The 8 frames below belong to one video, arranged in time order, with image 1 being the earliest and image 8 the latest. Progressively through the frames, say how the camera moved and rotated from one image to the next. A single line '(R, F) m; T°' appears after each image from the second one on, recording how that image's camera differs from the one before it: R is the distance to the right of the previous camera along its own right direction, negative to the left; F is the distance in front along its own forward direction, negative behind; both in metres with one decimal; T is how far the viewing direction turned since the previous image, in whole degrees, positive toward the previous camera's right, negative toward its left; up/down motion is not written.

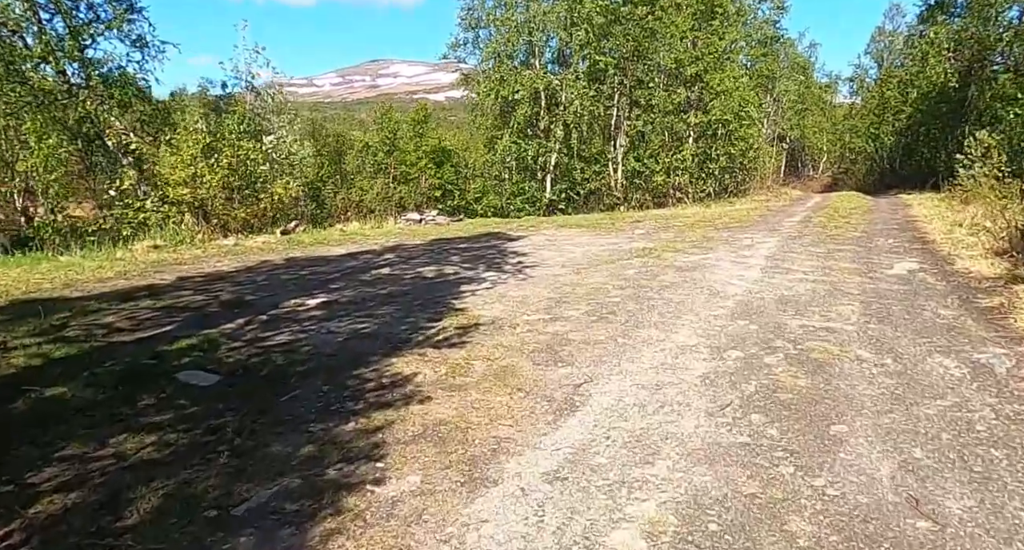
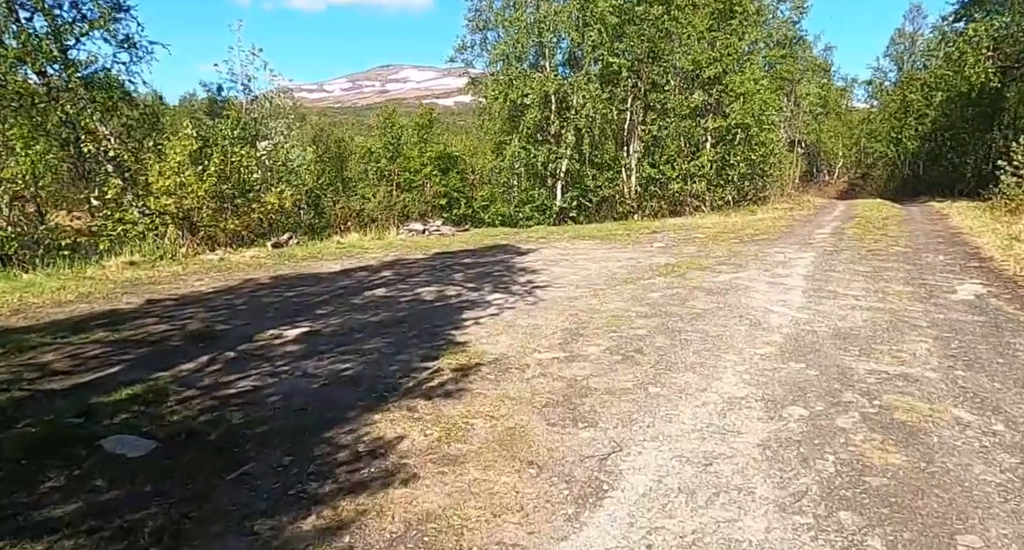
(0.0, +0.8) m; -1°
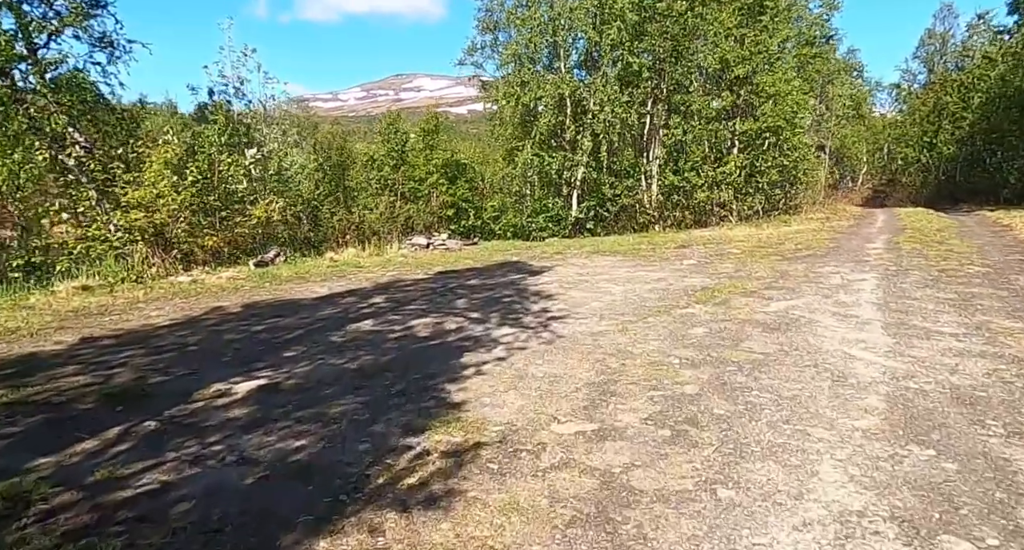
(0.0, +1.1) m; -1°
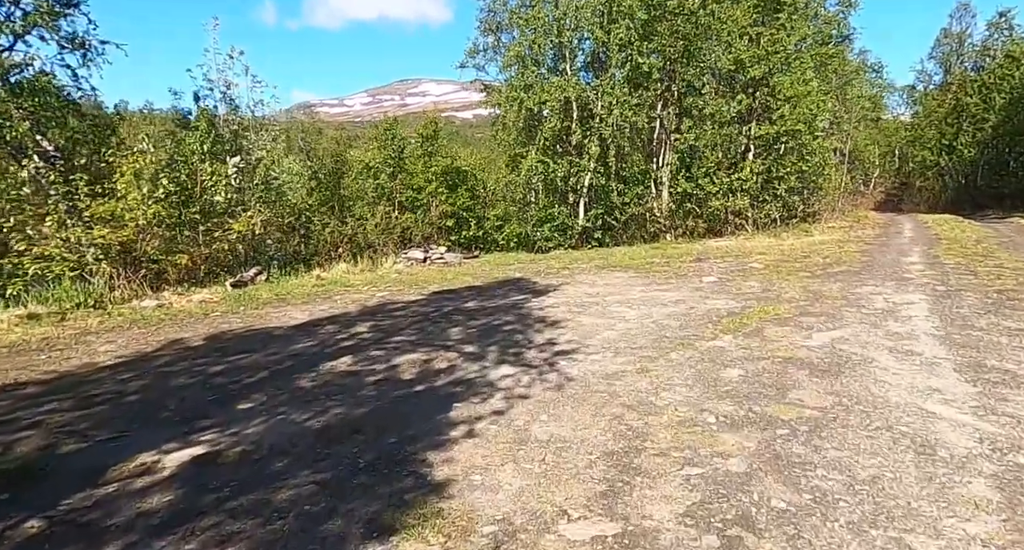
(0.0, +0.8) m; -1°
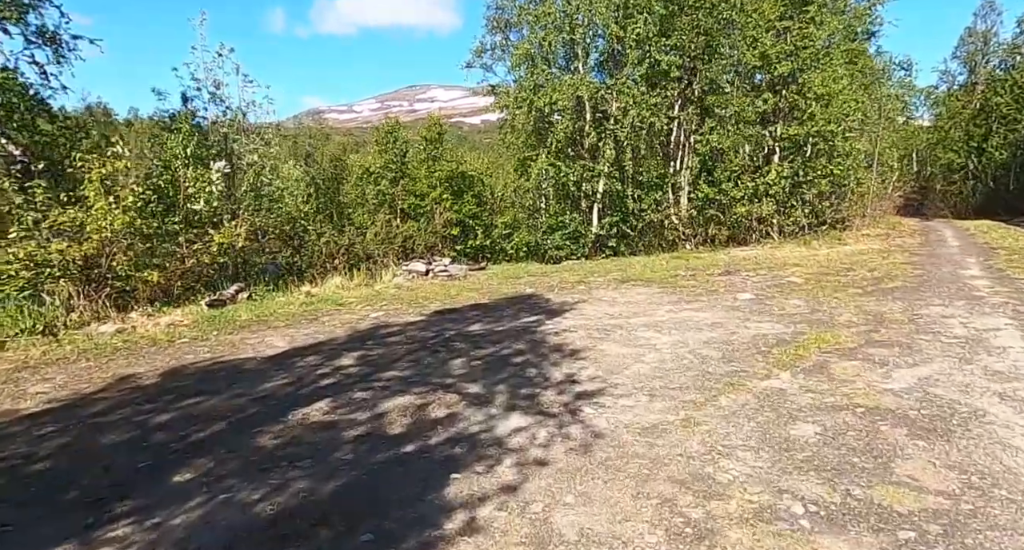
(0.0, +0.9) m; -1°
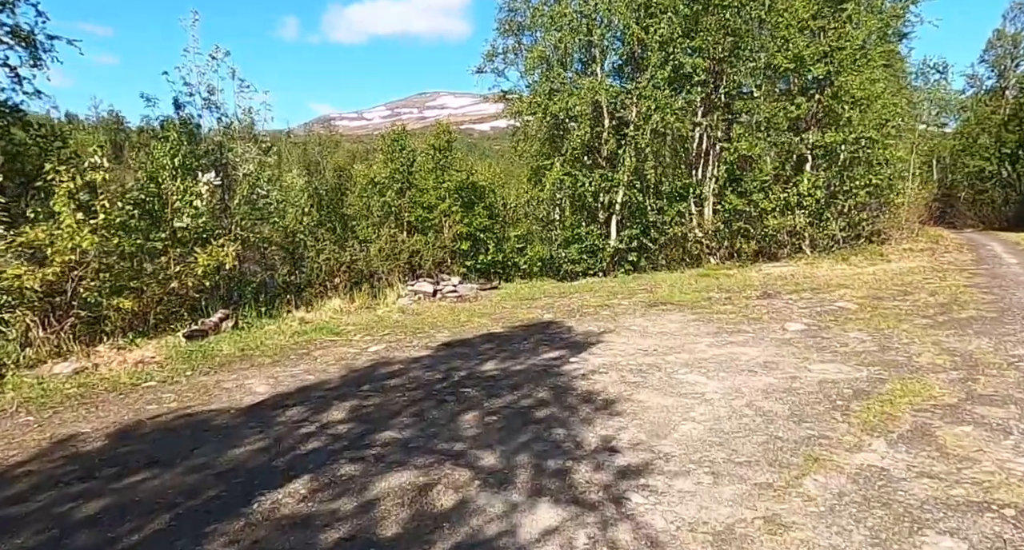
(-0.1, +0.8) m; -1°
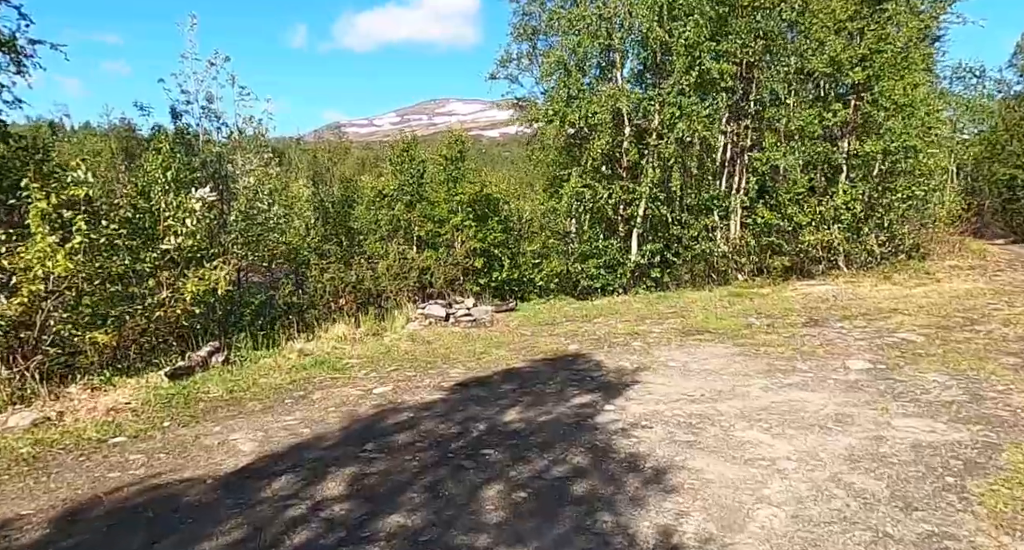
(-0.1, +0.7) m; -1°
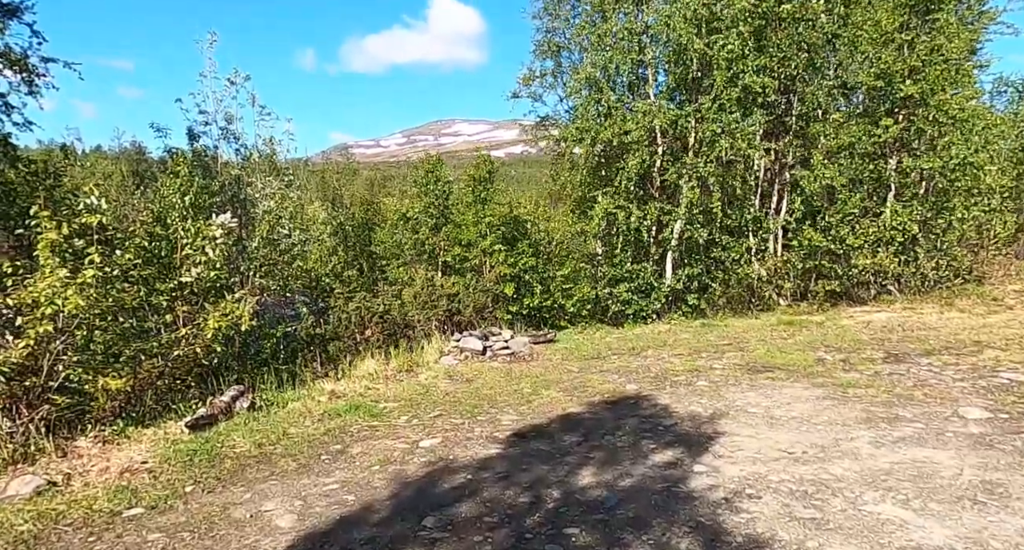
(-0.4, +0.6) m; -1°
